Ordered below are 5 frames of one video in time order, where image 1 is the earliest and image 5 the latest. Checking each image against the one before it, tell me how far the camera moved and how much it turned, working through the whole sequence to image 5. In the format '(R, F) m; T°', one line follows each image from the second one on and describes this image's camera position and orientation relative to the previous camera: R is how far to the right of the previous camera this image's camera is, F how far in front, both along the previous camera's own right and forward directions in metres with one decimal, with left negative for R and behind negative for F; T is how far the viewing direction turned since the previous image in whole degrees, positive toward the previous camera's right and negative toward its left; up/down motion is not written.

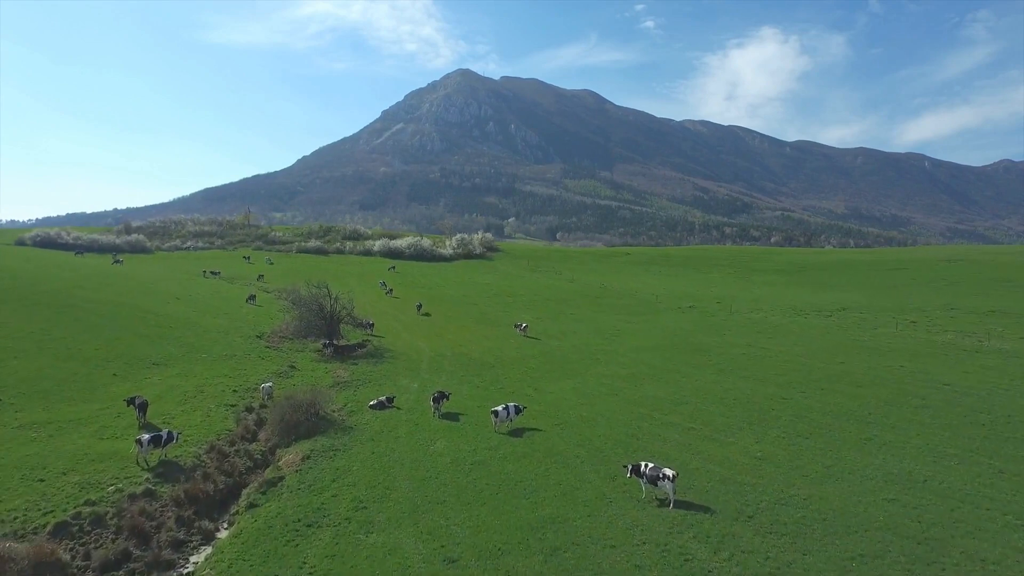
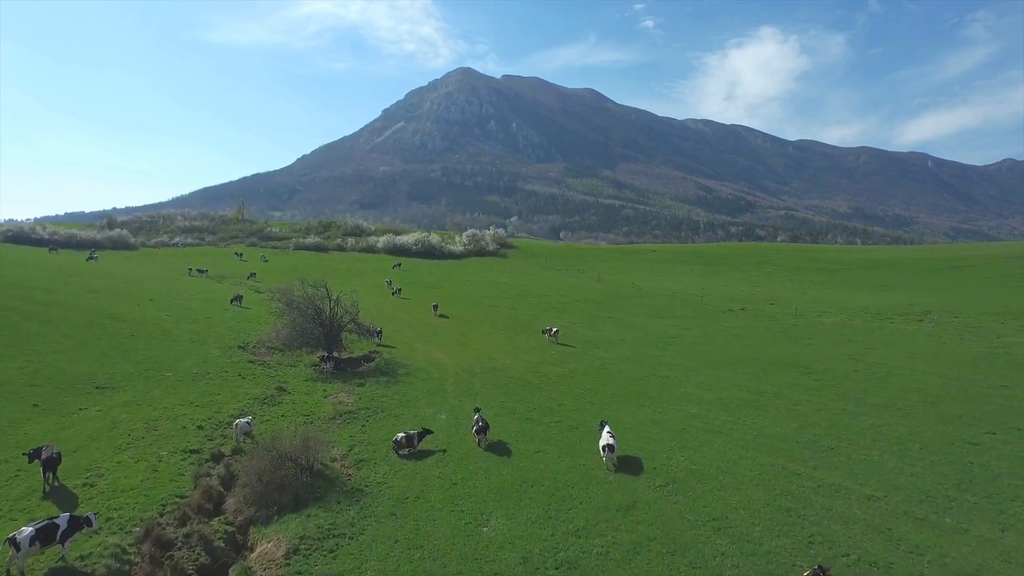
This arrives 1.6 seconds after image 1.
(-2.5, +10.1) m; 0°
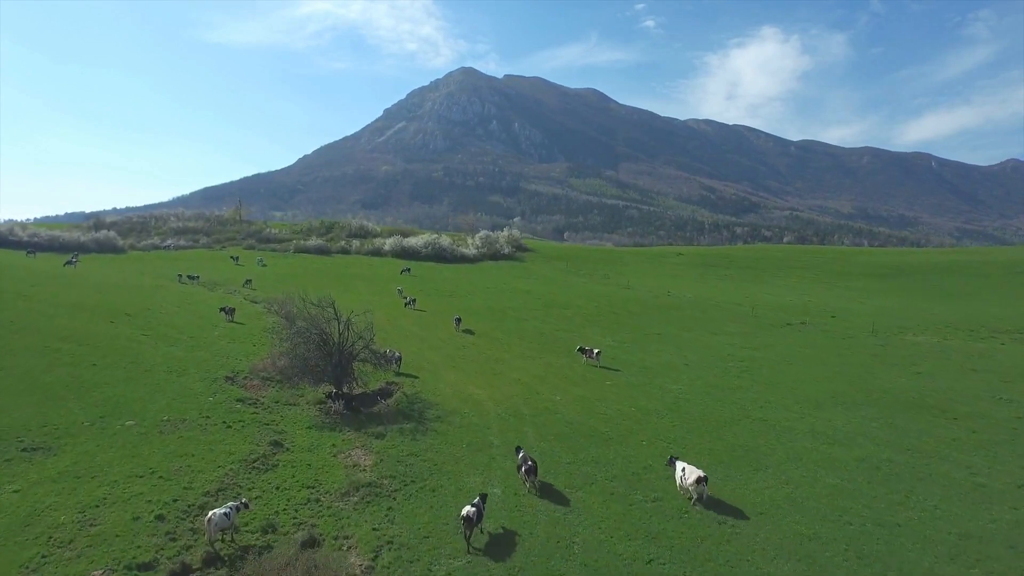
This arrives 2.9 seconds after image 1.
(-2.5, +8.3) m; 0°
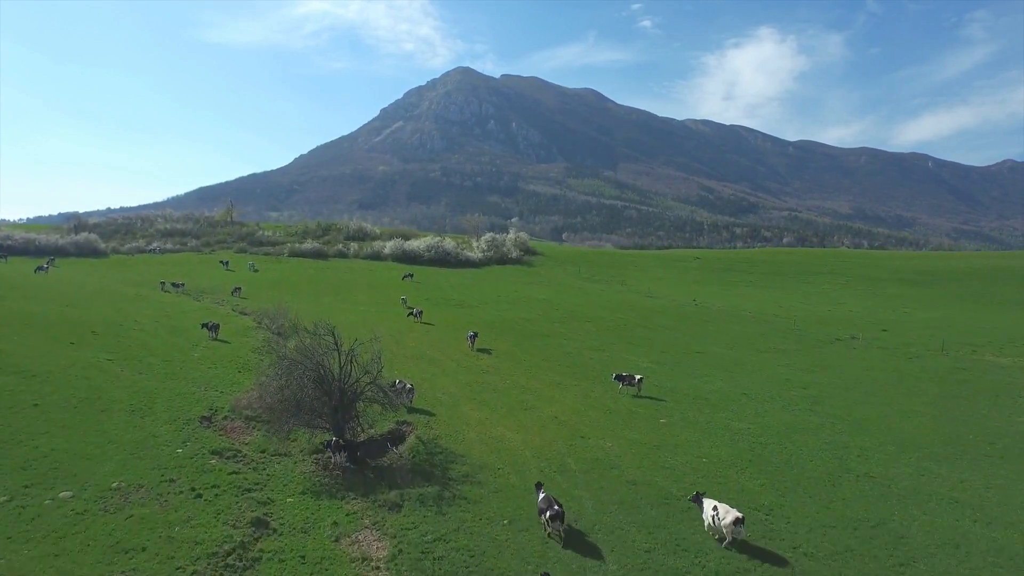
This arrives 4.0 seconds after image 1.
(-1.7, +6.5) m; 0°
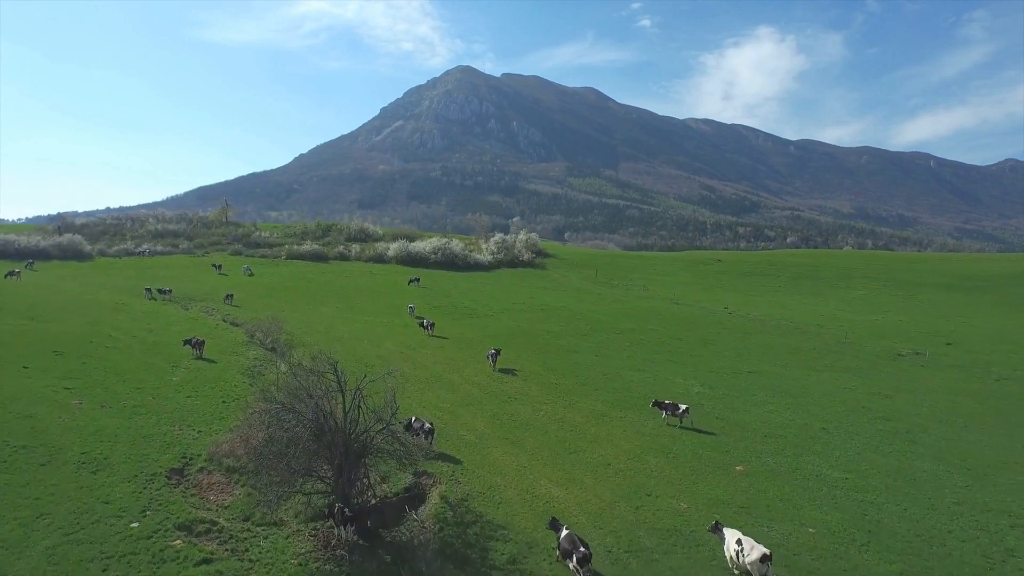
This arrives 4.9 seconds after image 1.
(-1.6, +6.0) m; 0°
